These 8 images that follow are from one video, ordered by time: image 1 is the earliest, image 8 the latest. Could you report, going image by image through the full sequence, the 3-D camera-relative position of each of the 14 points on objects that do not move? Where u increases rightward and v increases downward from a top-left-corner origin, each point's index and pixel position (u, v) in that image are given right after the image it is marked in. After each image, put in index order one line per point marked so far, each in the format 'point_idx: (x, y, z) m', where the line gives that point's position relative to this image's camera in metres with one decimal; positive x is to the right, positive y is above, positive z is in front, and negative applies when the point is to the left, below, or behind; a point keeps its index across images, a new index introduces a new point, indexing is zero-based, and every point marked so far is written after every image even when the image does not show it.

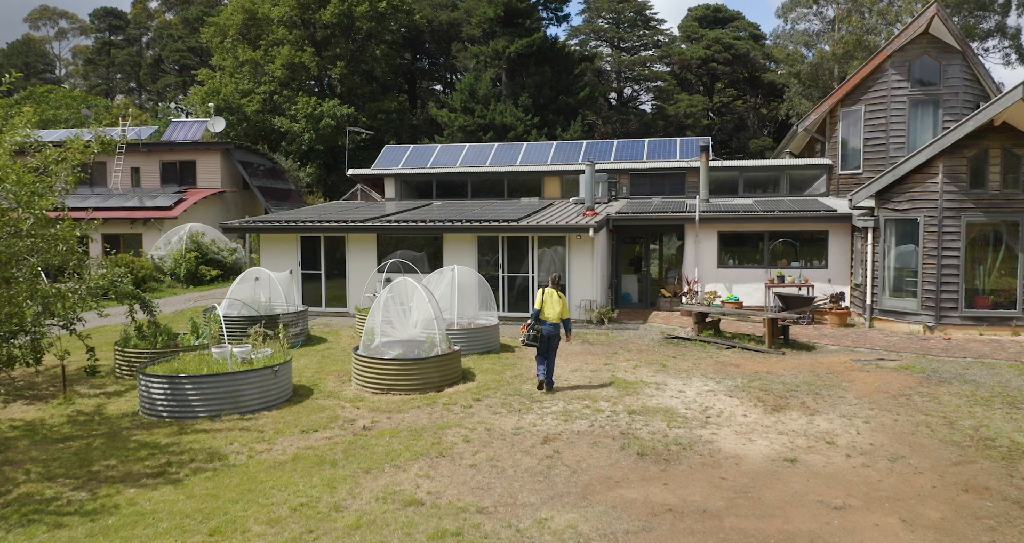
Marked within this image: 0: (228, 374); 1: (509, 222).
0: (-3.7, -1.3, +9.4) m
1: (0.0, +1.2, +17.1) m
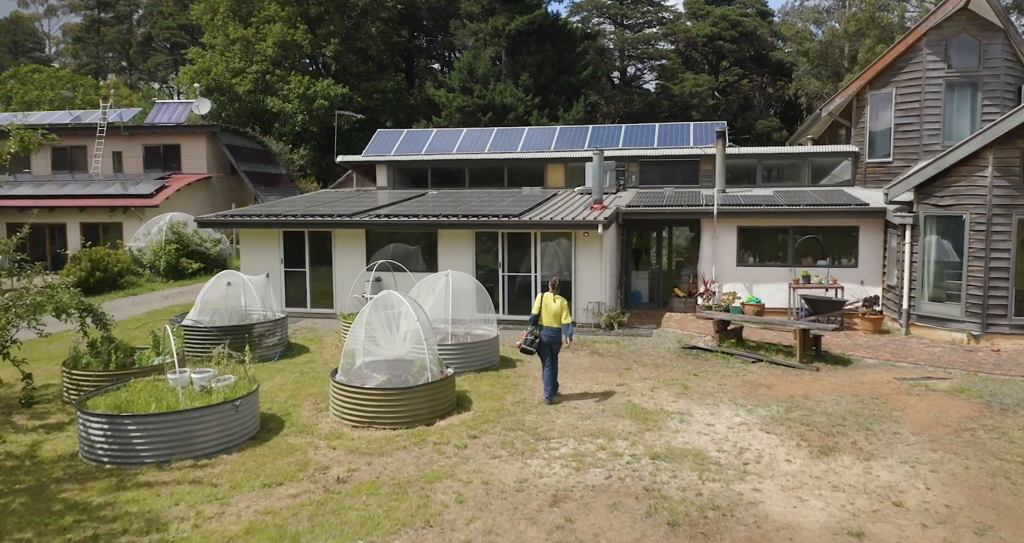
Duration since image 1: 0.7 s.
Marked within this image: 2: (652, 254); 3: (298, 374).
0: (-3.6, -1.5, +8.0) m
1: (0.0, +1.2, +15.6) m
2: (+3.5, +0.5, +17.9) m
3: (-3.5, -1.7, +11.9) m
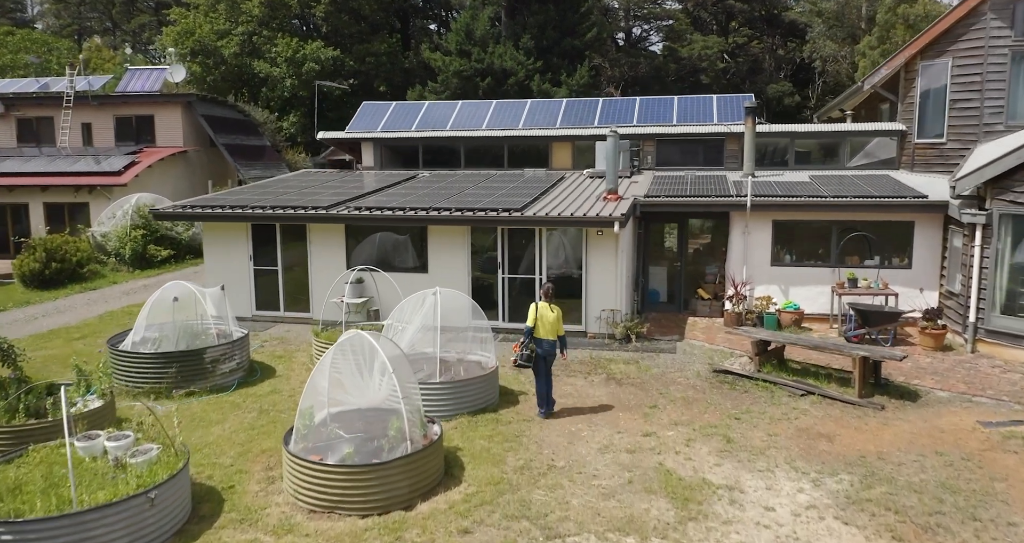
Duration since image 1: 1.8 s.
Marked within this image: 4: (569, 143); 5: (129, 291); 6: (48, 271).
0: (-3.6, -2.0, +6.0) m
1: (0.0, +1.1, +13.4) m
2: (+3.5, +0.5, +15.7) m
3: (-3.5, -1.9, +9.9) m
4: (+1.5, +3.4, +19.3) m
5: (-9.8, -0.5, +18.7) m
6: (-12.4, 0.0, +19.5) m
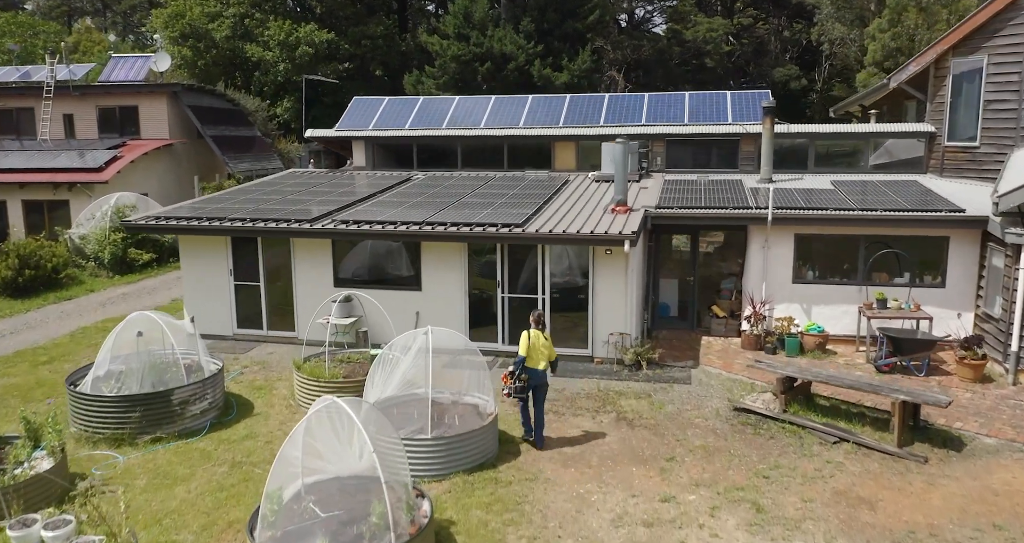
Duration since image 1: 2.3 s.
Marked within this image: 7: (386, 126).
0: (-3.6, -2.6, +4.9) m
1: (0.0, +0.7, +12.3) m
2: (+3.5, +0.2, +14.6) m
3: (-3.5, -2.4, +8.8) m
4: (+1.5, +3.2, +18.1) m
5: (-9.8, -0.7, +17.6) m
6: (-12.4, -0.2, +18.5) m
7: (-3.4, +3.9, +19.5) m
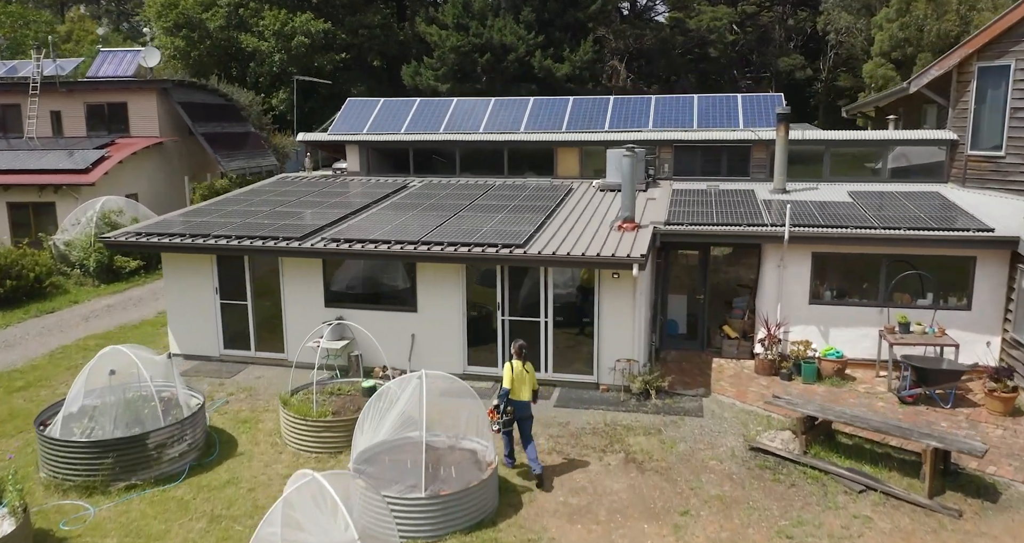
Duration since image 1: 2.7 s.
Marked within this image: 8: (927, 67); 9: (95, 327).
0: (-3.6, -3.1, +4.3) m
1: (0.0, +0.4, +11.6) m
2: (+3.5, -0.1, +13.9) m
3: (-3.4, -2.8, +8.2) m
4: (+1.5, +2.9, +17.3) m
5: (-9.8, -1.0, +16.9) m
6: (-12.4, -0.4, +17.8) m
7: (-3.3, +3.7, +18.7) m
8: (+8.7, +4.3, +15.3) m
9: (-9.2, -1.2, +16.1) m
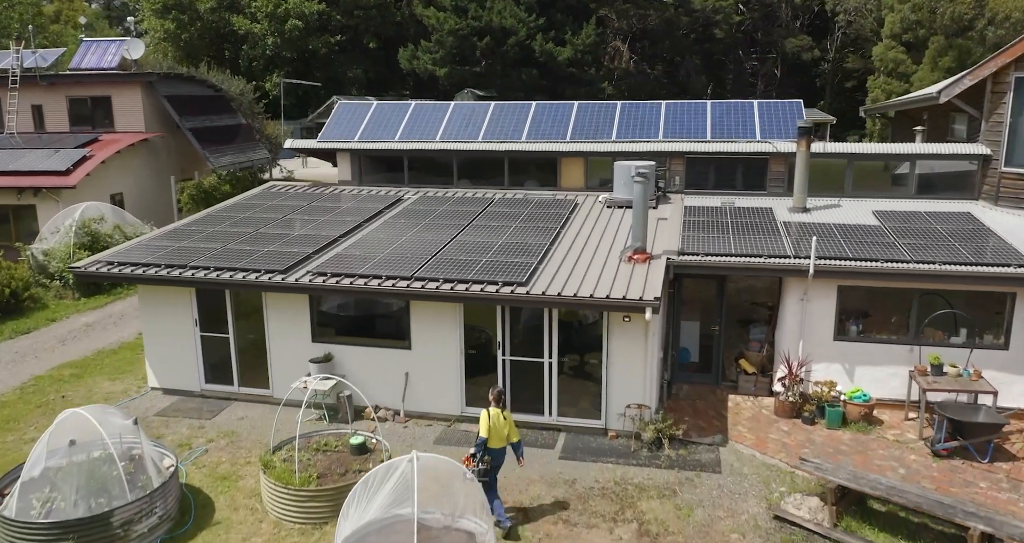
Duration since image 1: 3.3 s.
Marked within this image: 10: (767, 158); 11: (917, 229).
0: (-3.6, -3.9, +3.5) m
1: (0.0, -0.2, +10.6) m
2: (+3.5, -0.6, +13.0) m
3: (-3.4, -3.5, +7.3) m
4: (+1.6, +2.5, +16.3) m
5: (-9.7, -1.4, +16.0) m
6: (-12.4, -0.8, +16.8) m
7: (-3.3, +3.3, +17.7) m
8: (+8.7, +3.8, +14.3) m
9: (-9.2, -1.7, +15.2) m
10: (+5.3, +2.3, +15.1) m
11: (+7.1, +0.8, +12.8) m
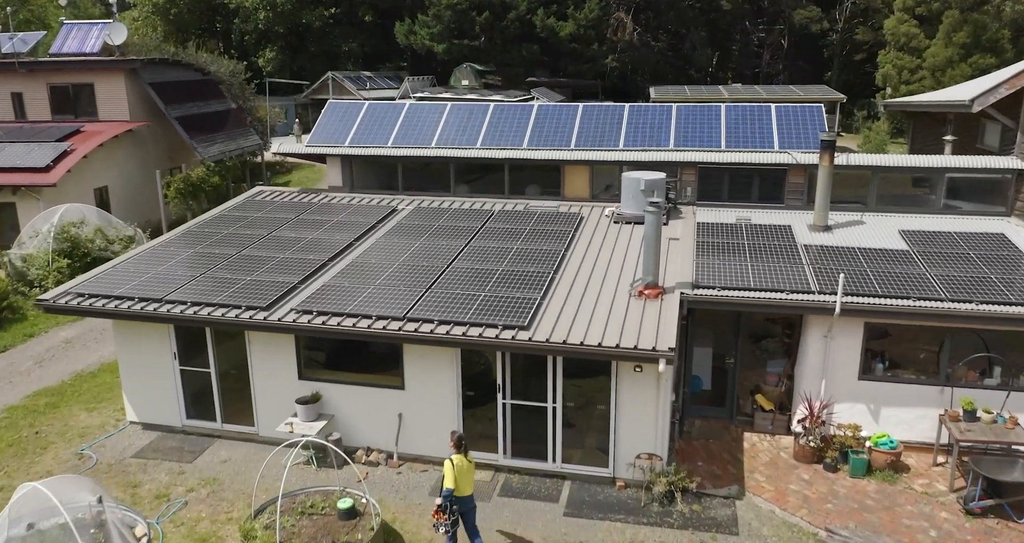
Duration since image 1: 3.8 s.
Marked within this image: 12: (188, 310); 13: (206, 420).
0: (-3.6, -4.8, +2.8) m
1: (+0.1, -0.8, +9.8) m
2: (+3.5, -1.1, +12.2) m
3: (-3.4, -4.3, +6.7) m
4: (+1.6, +2.2, +15.3) m
5: (-9.7, -1.7, +15.2) m
6: (-12.4, -1.1, +16.0) m
7: (-3.3, +3.1, +16.7) m
8: (+8.7, +3.4, +13.2) m
9: (-9.2, -2.0, +14.4) m
10: (+5.3, +2.0, +14.1) m
11: (+7.1, +0.3, +11.9) m
12: (-4.8, -0.6, +10.9) m
13: (-5.1, -2.4, +12.1) m
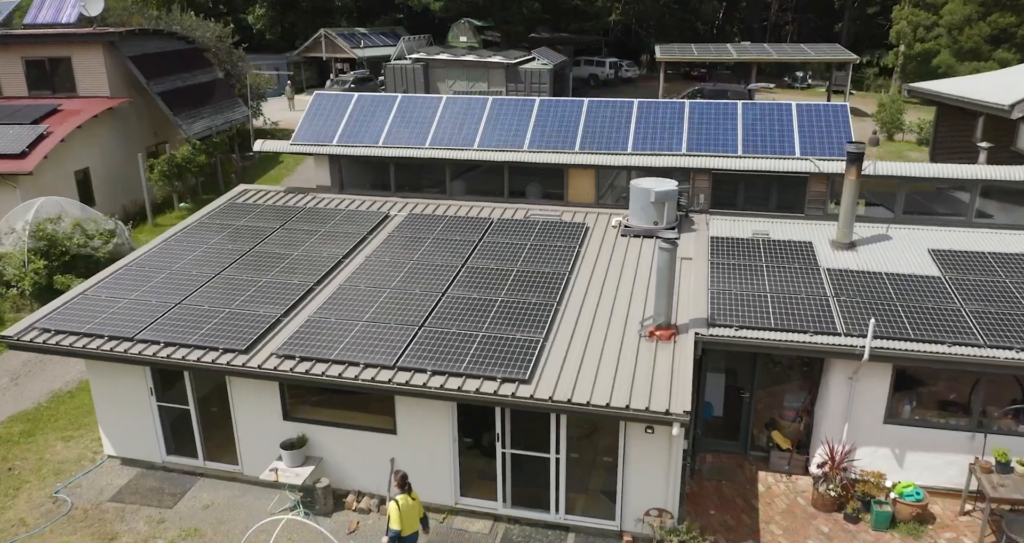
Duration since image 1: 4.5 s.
0: (-3.5, -5.9, +2.3) m
1: (+0.1, -1.4, +9.0) m
2: (+3.6, -1.5, +11.4) m
3: (-3.4, -5.1, +6.1) m
4: (+1.6, +2.0, +14.3) m
5: (-9.7, -2.0, +14.5) m
6: (-12.4, -1.3, +15.2) m
7: (-3.3, +3.0, +15.6) m
8: (+8.7, +3.1, +12.1) m
9: (-9.2, -2.3, +13.7) m
10: (+5.3, +1.7, +13.1) m
11: (+7.1, -0.2, +11.0) m
12: (-4.8, -1.1, +10.1) m
13: (-5.1, -2.9, +11.4) m
